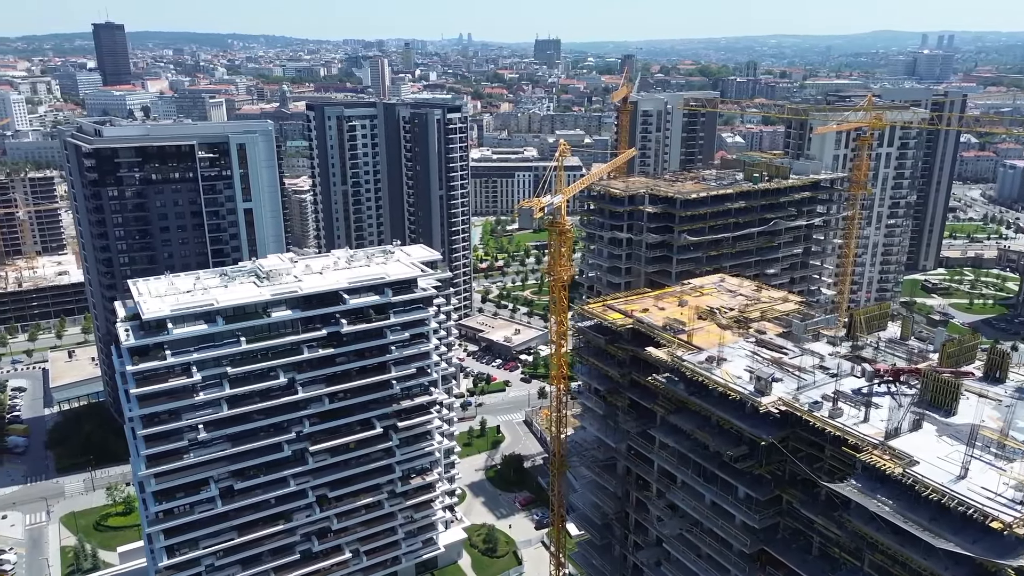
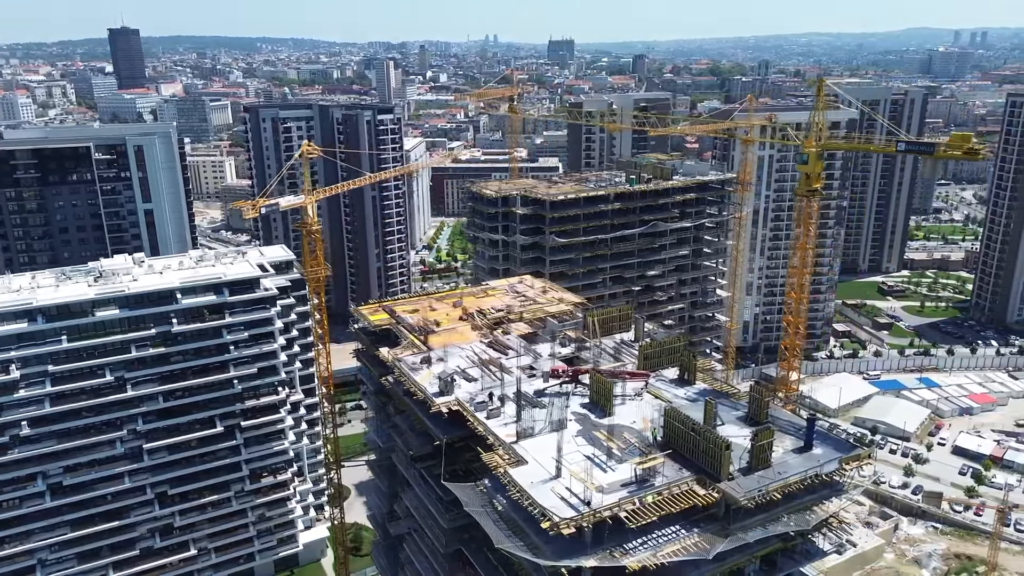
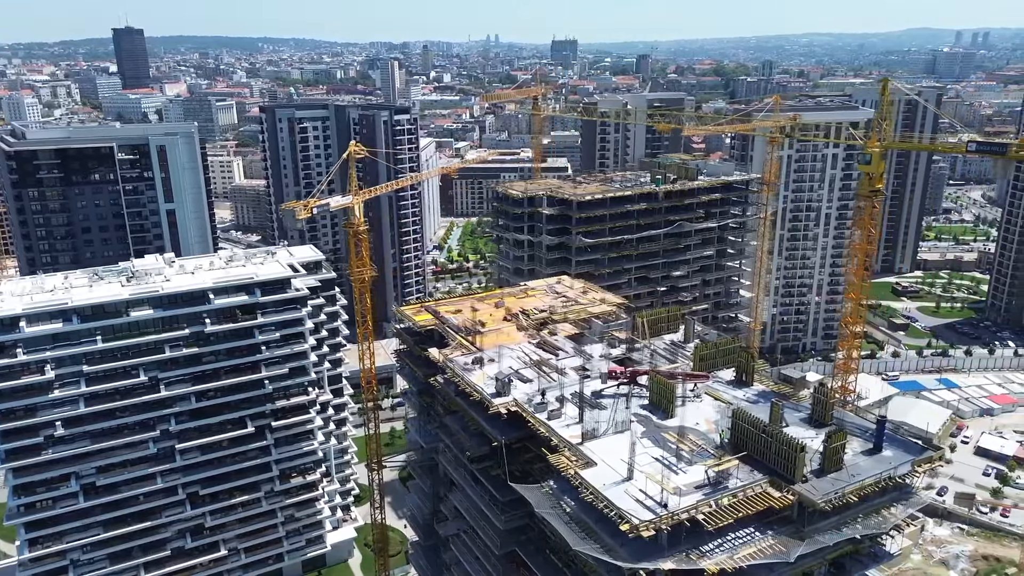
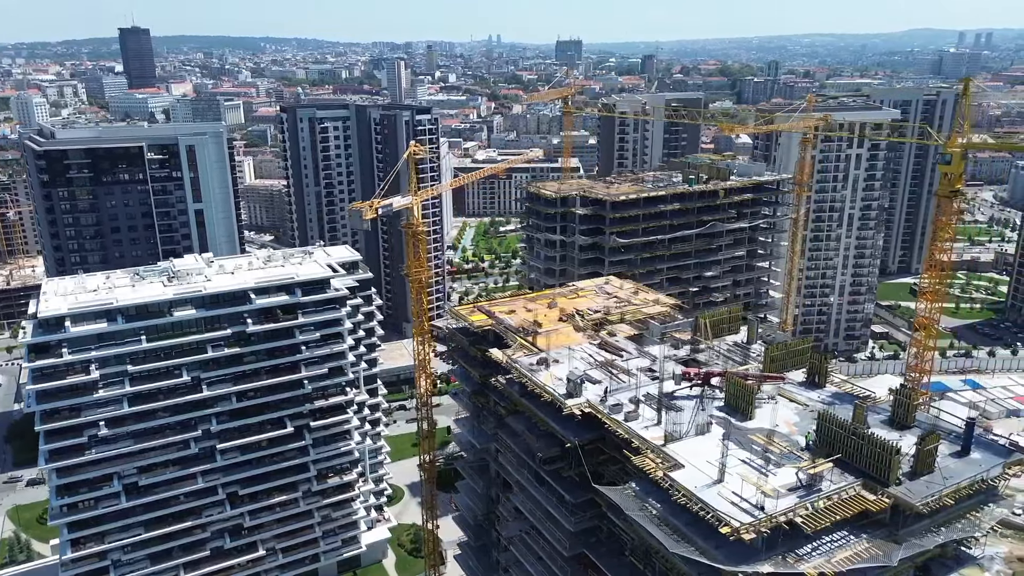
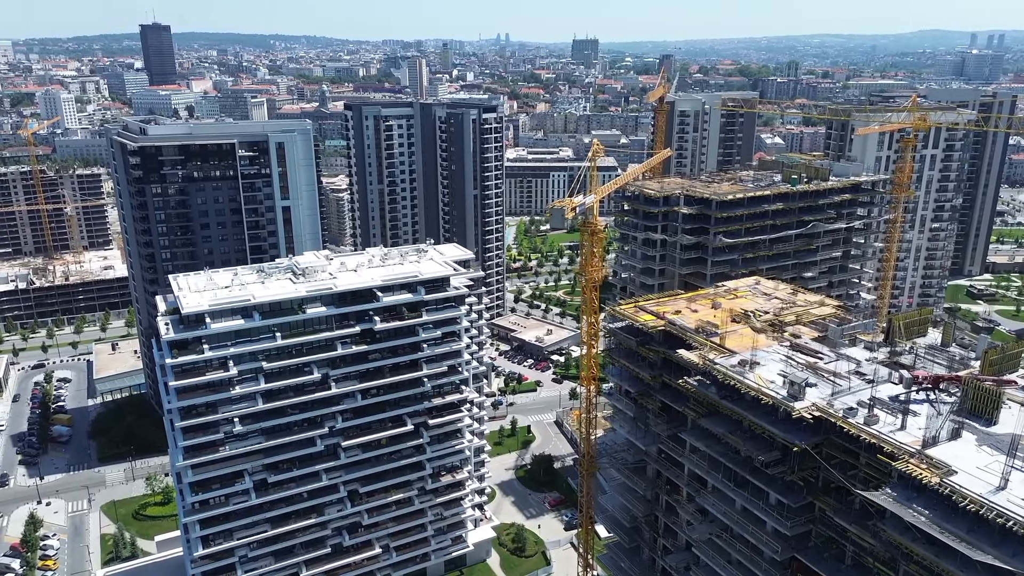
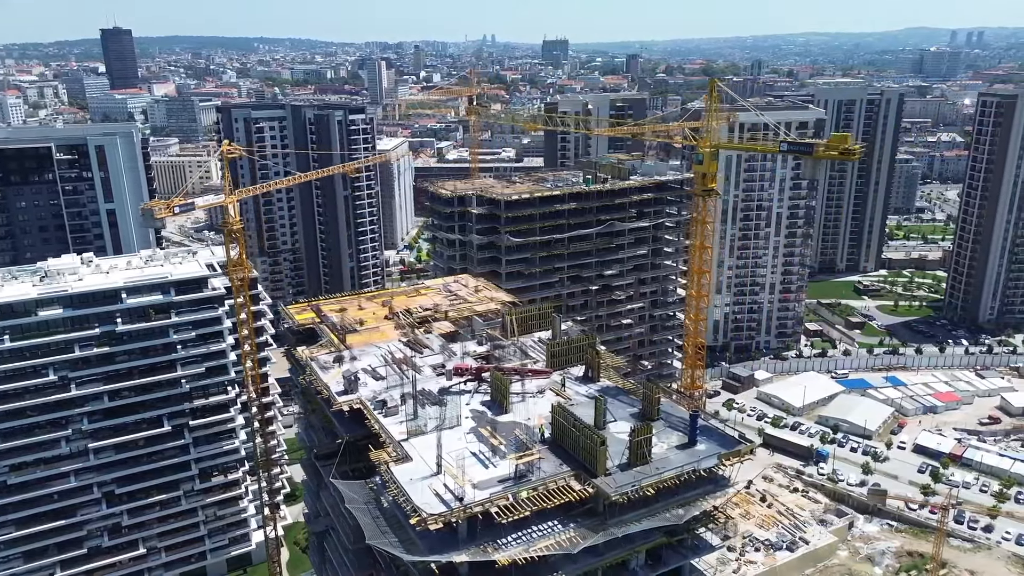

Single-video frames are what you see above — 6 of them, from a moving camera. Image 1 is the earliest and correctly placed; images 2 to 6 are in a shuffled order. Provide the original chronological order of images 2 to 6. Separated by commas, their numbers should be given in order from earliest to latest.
5, 4, 3, 2, 6
